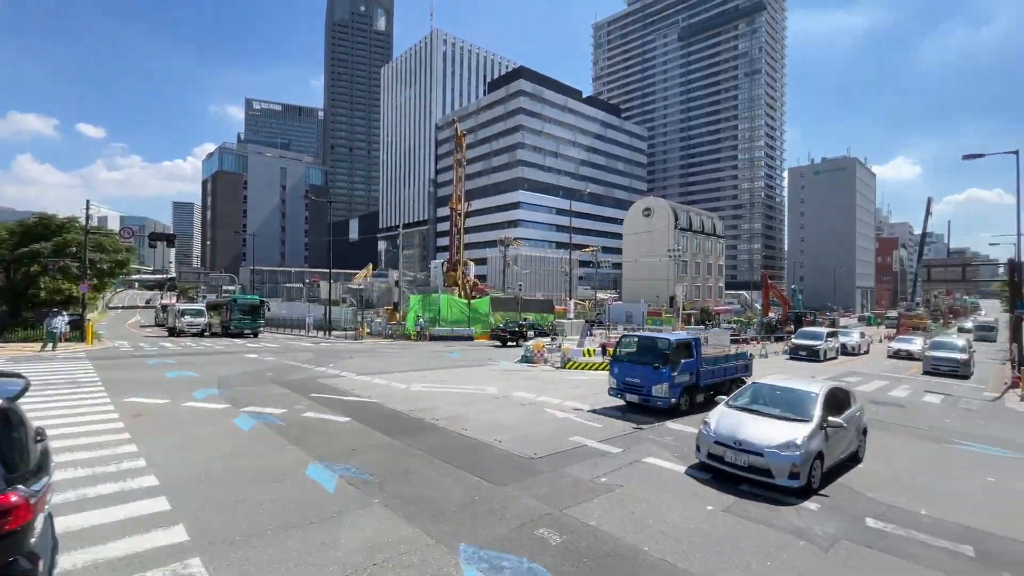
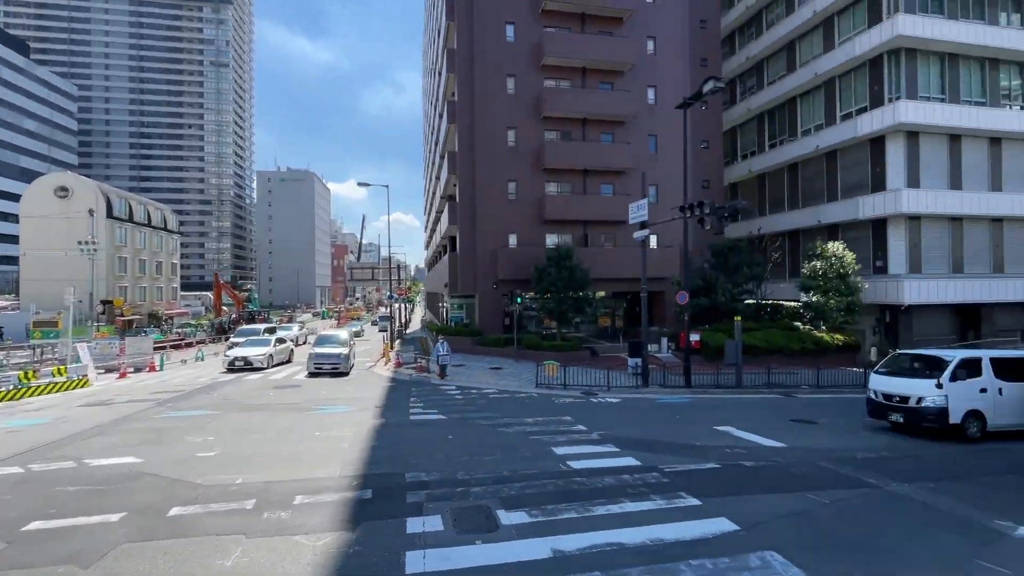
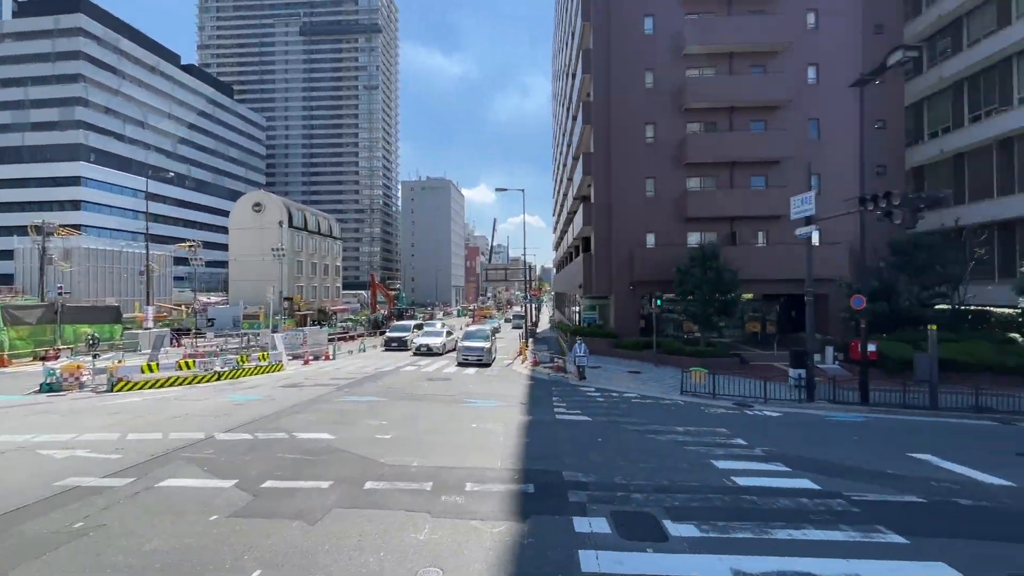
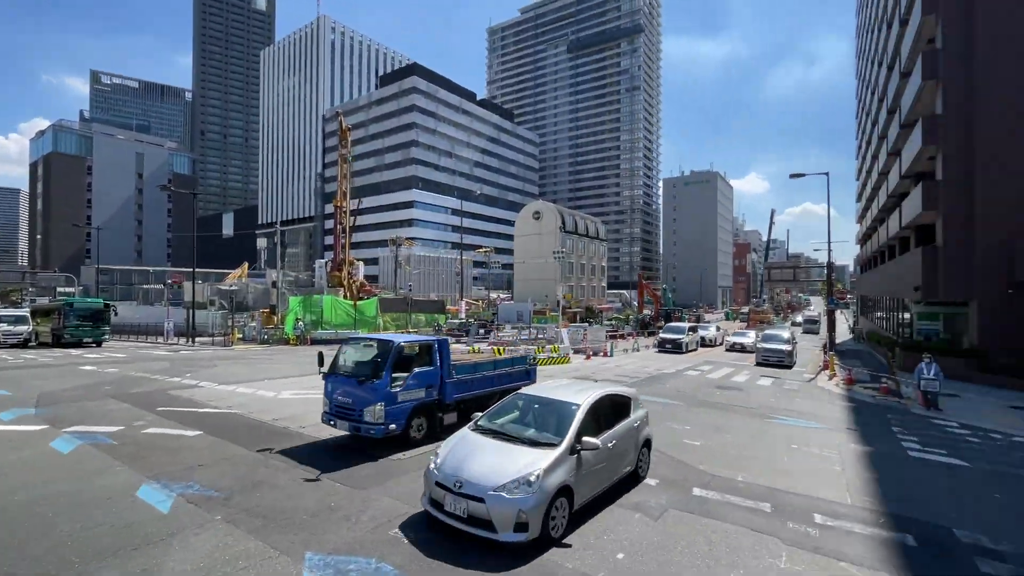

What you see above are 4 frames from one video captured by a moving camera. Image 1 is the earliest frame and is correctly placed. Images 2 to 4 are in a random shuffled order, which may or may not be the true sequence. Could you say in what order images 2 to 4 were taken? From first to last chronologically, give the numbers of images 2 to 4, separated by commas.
4, 3, 2
